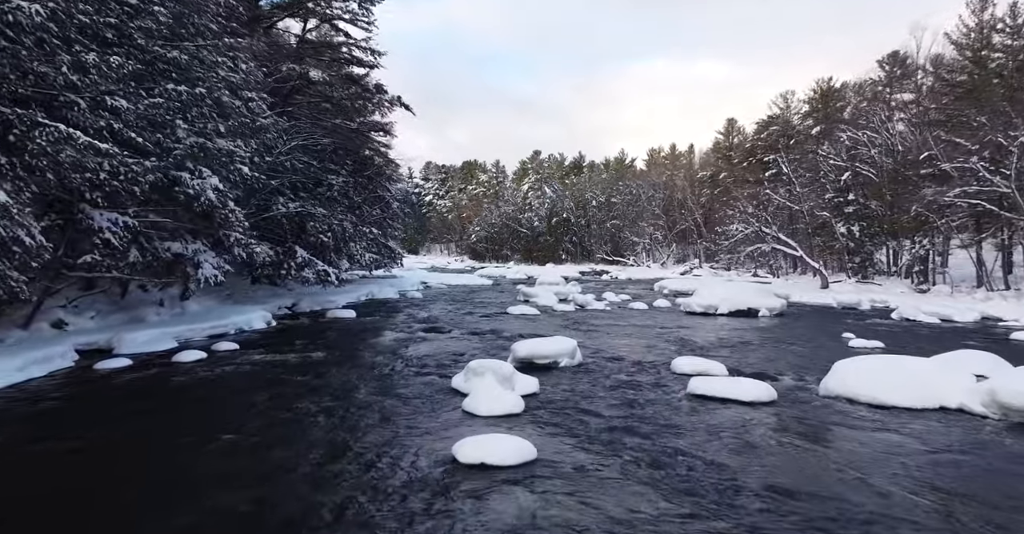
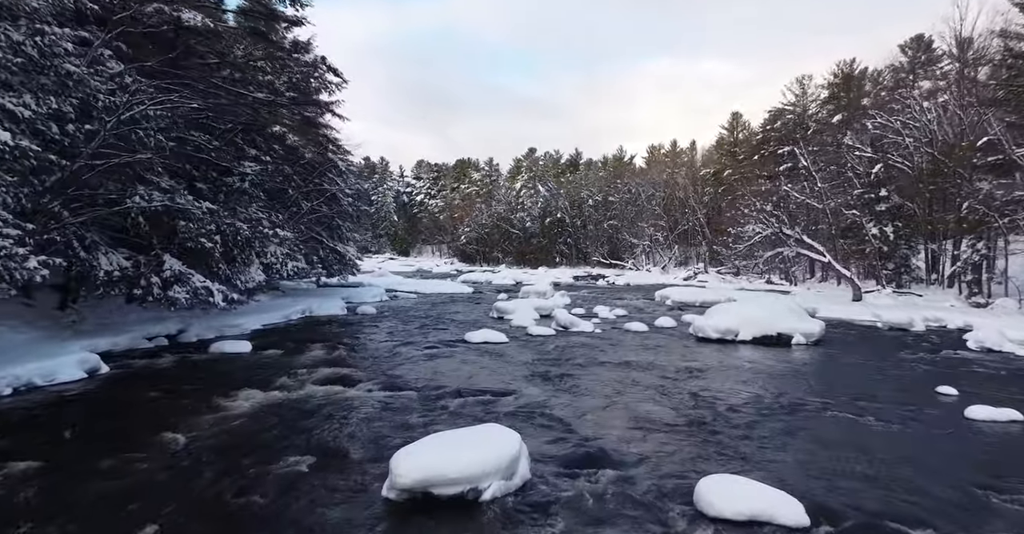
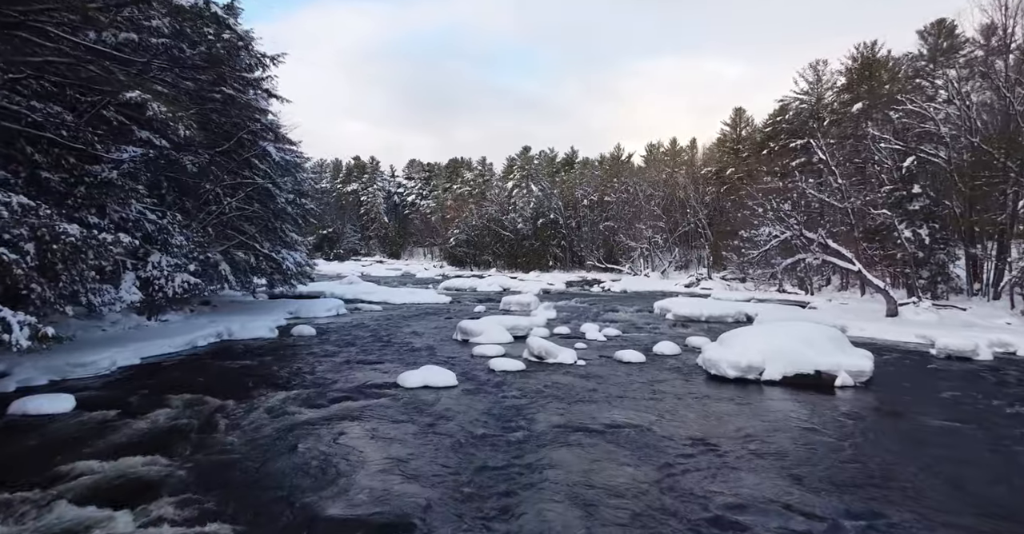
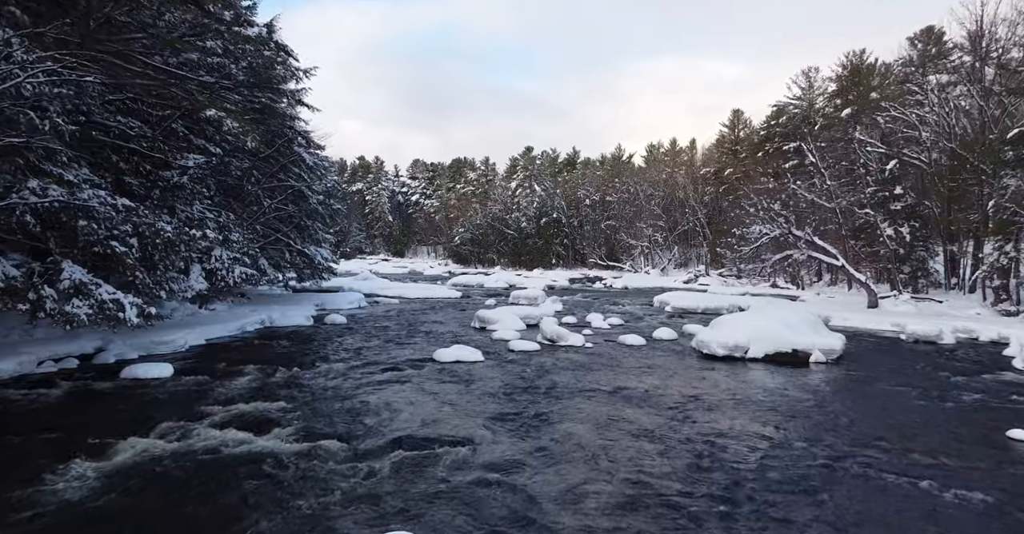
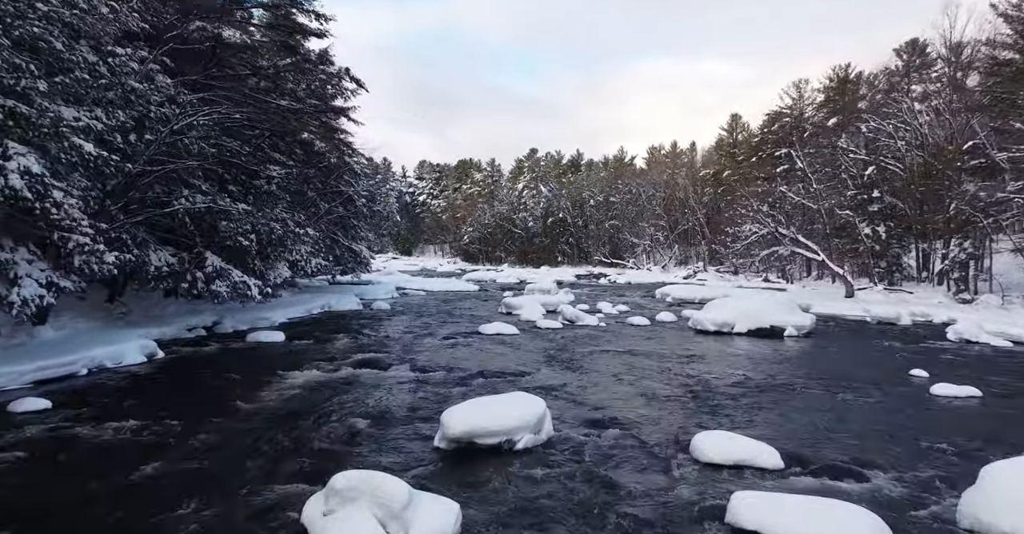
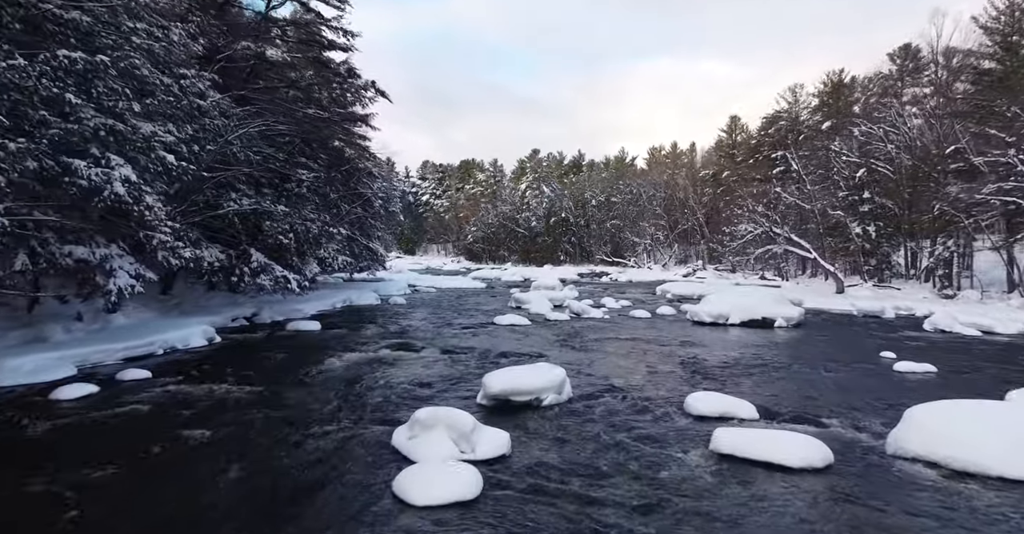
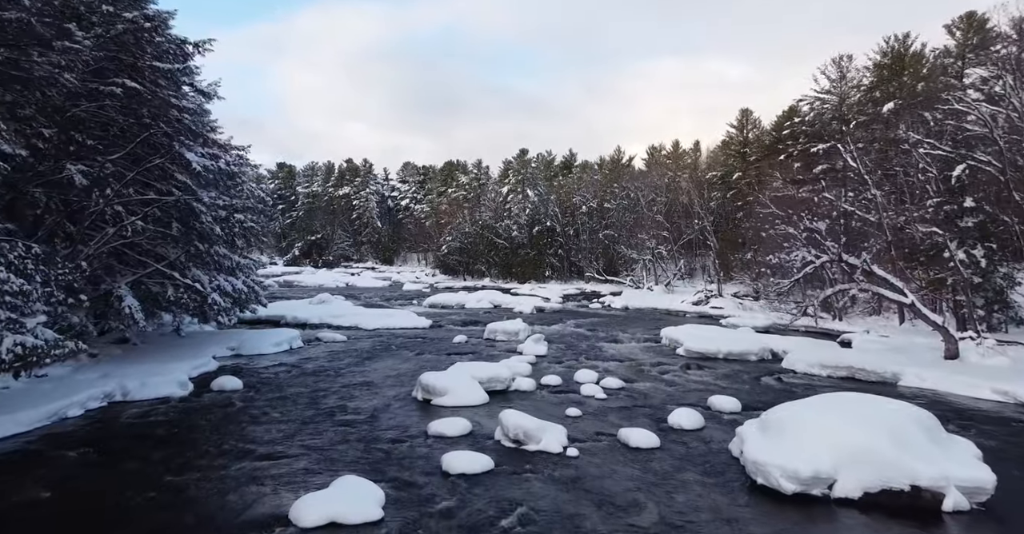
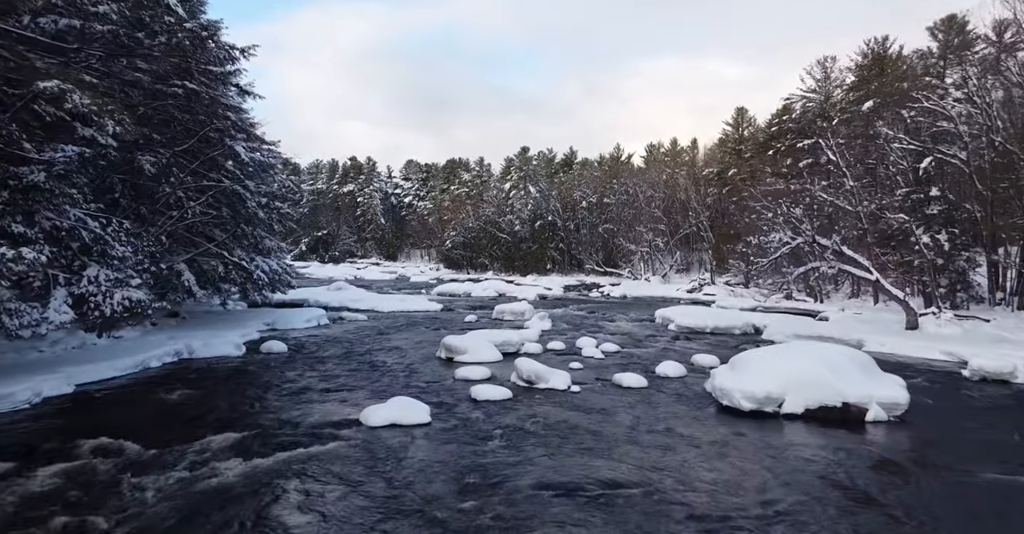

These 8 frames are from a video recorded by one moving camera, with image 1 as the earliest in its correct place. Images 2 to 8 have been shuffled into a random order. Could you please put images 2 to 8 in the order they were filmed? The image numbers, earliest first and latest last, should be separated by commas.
6, 5, 2, 4, 3, 8, 7
